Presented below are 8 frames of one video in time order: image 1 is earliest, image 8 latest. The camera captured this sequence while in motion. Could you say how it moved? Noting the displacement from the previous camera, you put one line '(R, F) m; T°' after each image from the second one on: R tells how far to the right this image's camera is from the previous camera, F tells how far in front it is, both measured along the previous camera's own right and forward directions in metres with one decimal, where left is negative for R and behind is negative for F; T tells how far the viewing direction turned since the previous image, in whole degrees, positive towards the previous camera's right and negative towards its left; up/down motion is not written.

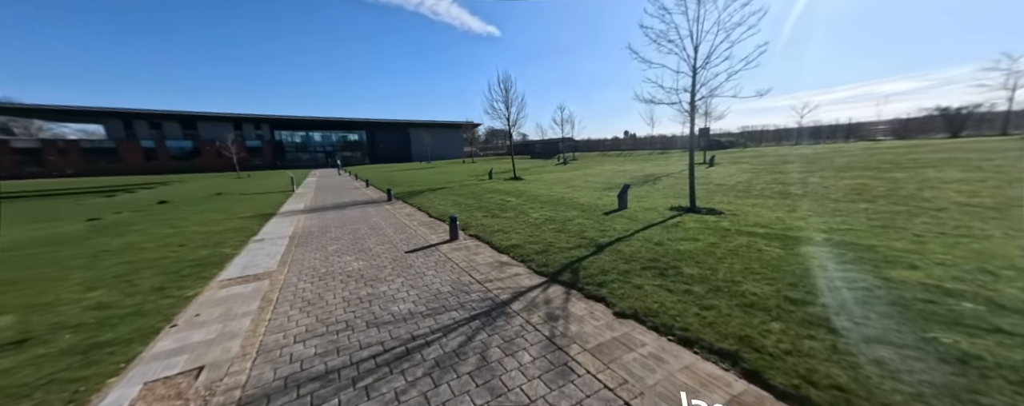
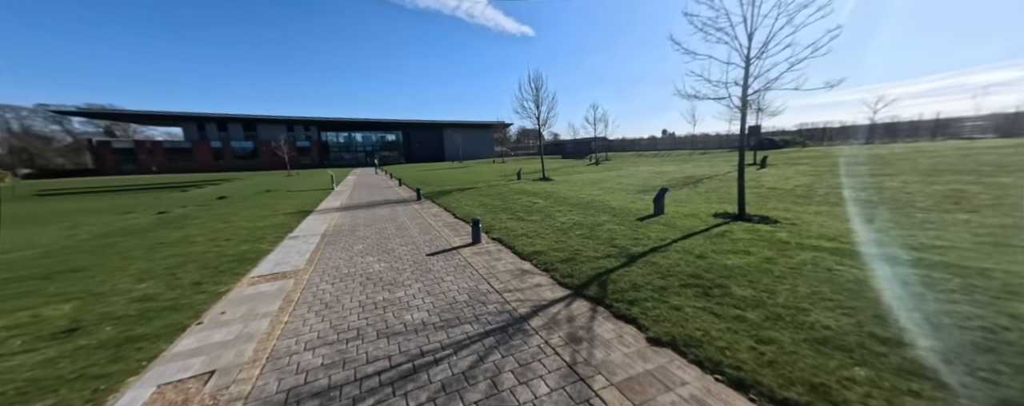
(+0.1, +0.3) m; -6°
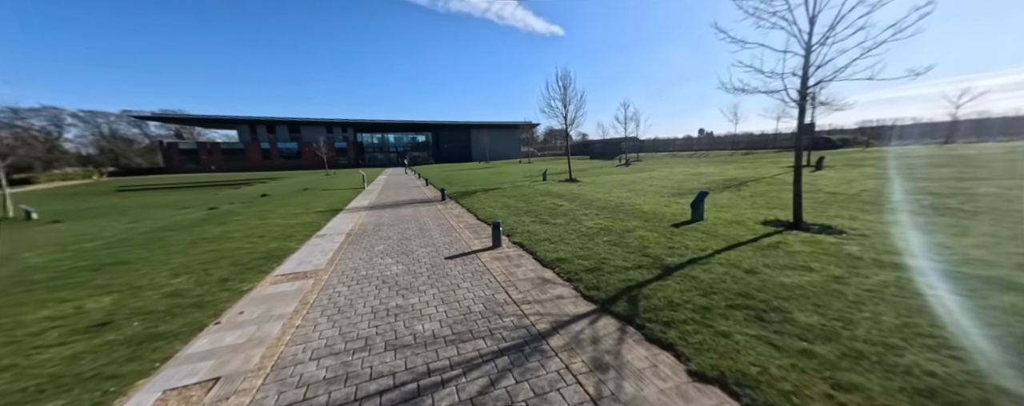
(+0.1, +0.3) m; -5°
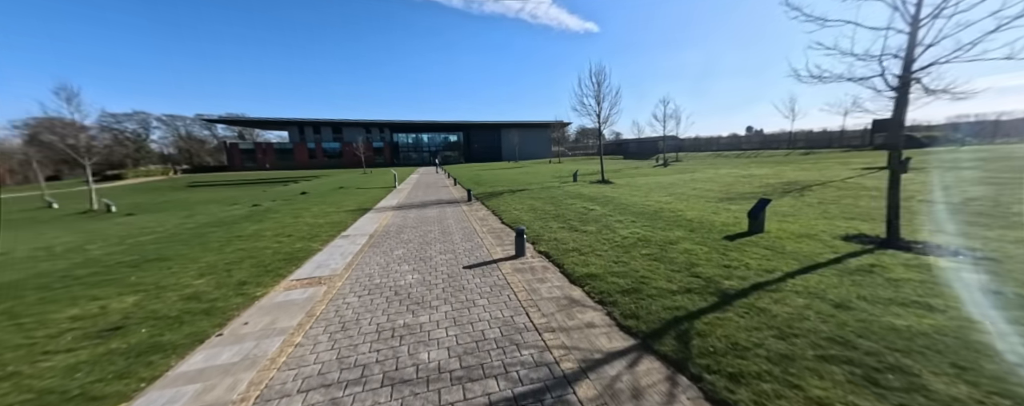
(+0.1, +0.6) m; -6°
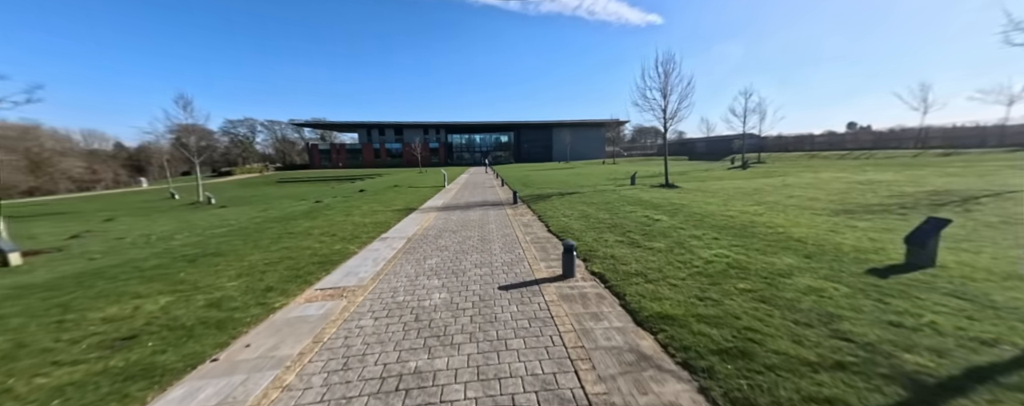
(0.0, +1.0) m; -9°
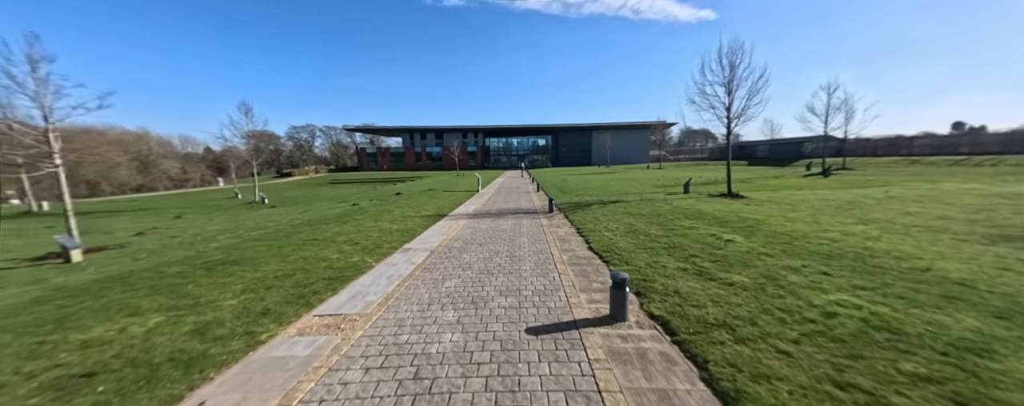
(0.0, +1.0) m; -7°
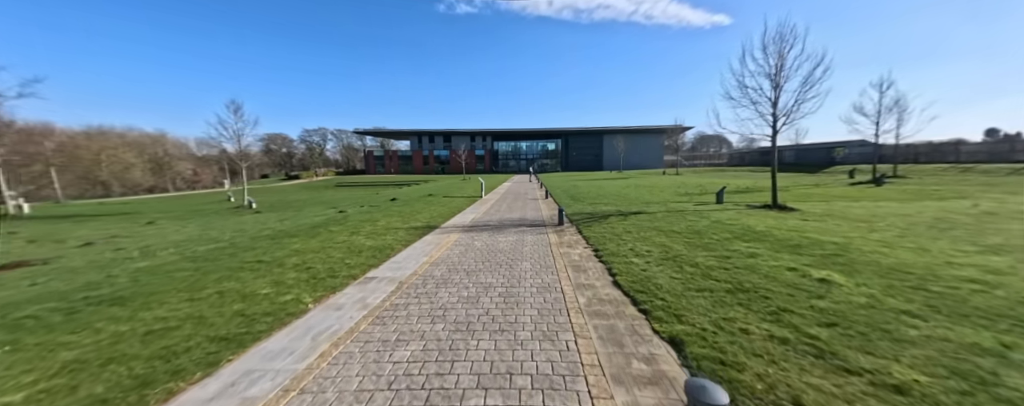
(+0.2, +2.0) m; -2°
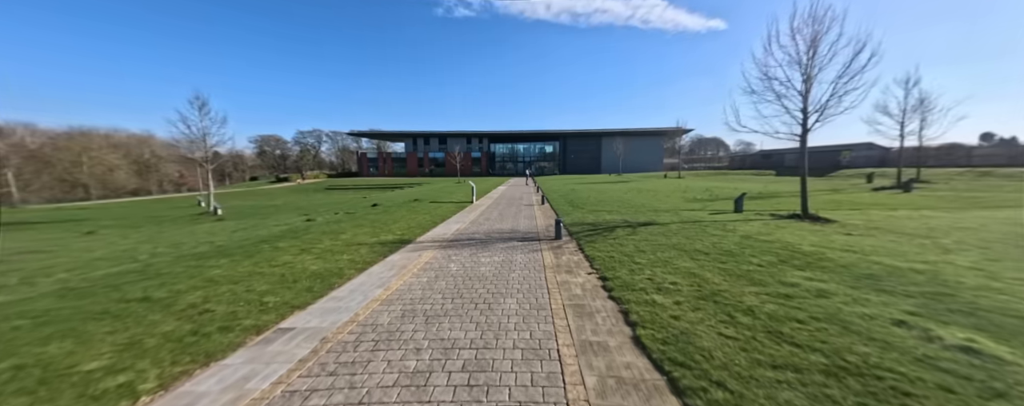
(+0.3, +1.7) m; +1°
